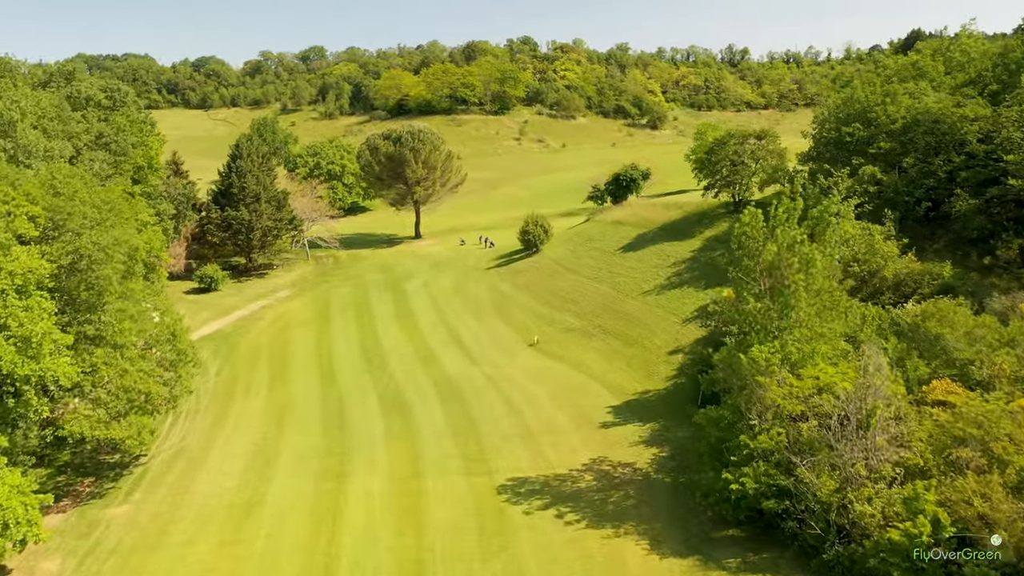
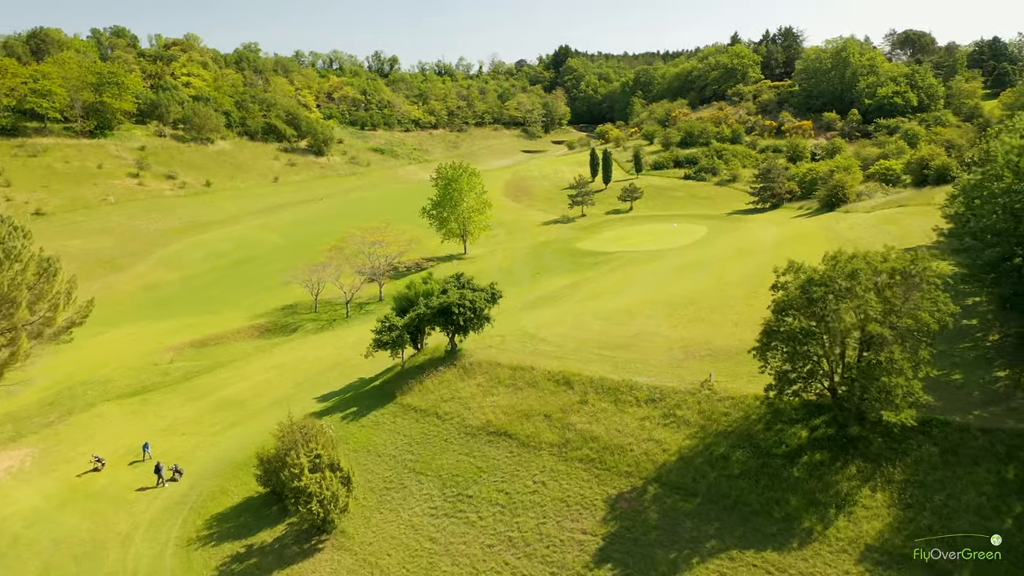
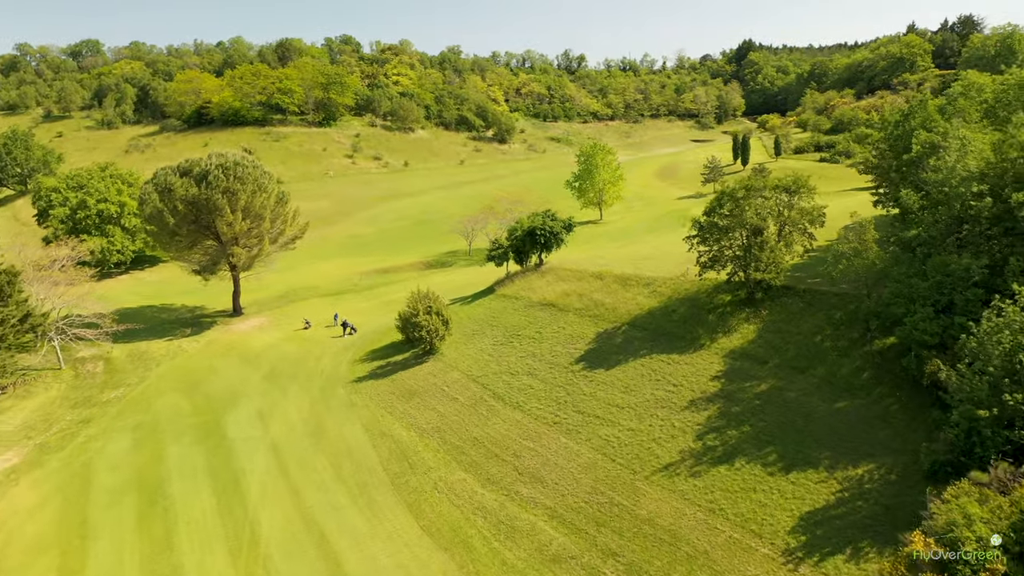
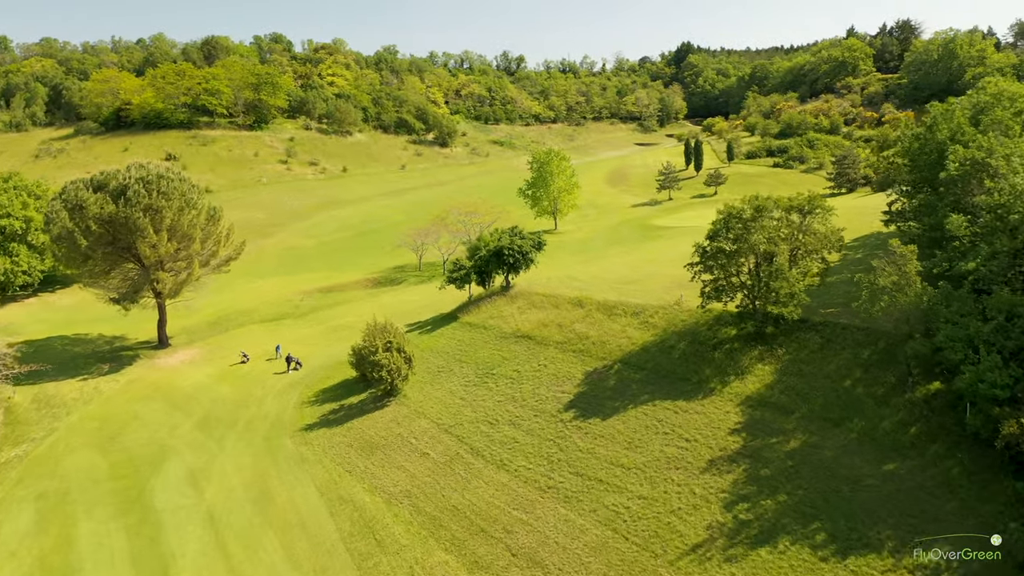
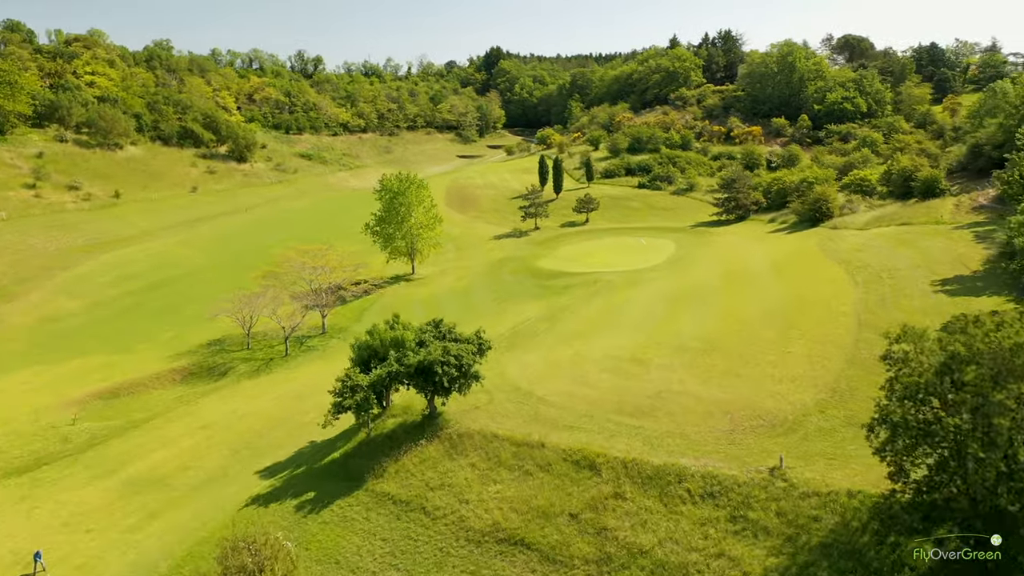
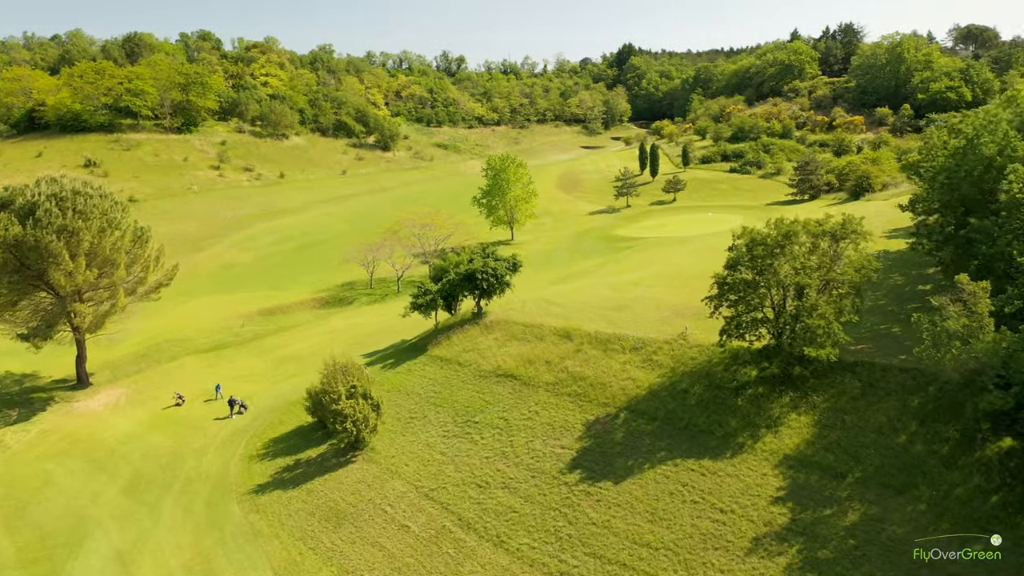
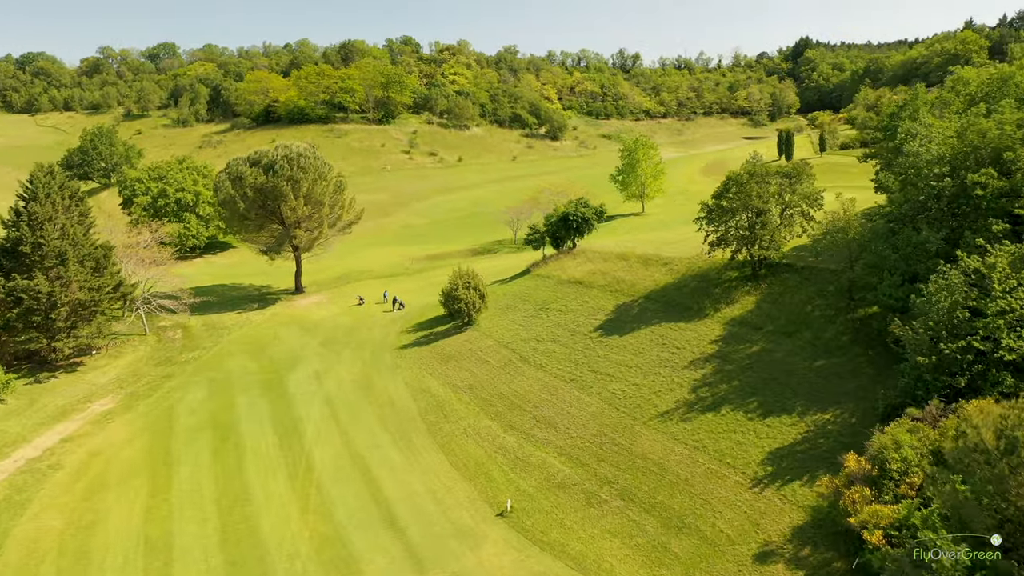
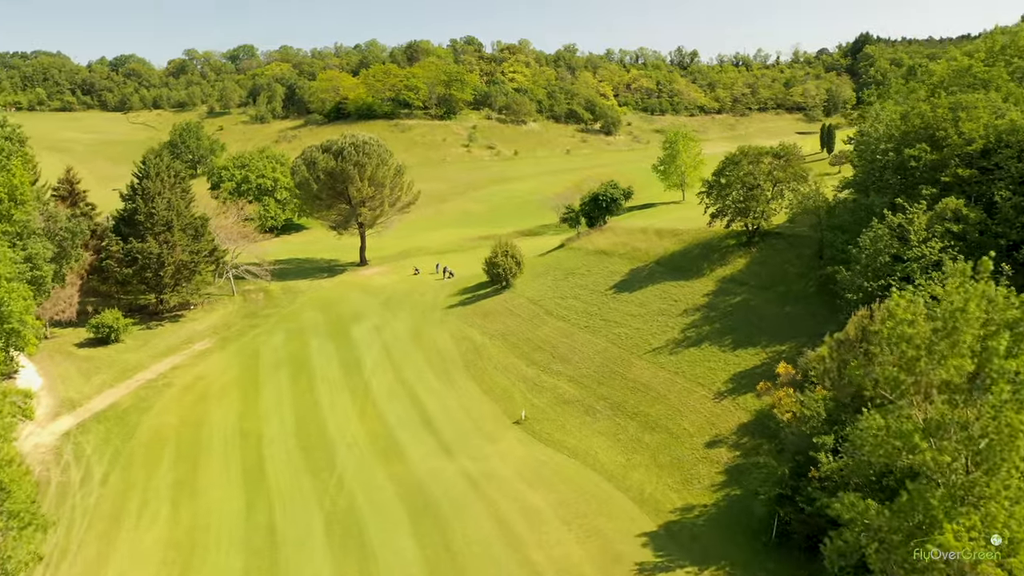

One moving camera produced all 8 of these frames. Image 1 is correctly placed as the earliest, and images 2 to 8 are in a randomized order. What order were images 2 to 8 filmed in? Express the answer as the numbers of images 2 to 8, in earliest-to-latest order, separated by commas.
8, 7, 3, 4, 6, 2, 5
